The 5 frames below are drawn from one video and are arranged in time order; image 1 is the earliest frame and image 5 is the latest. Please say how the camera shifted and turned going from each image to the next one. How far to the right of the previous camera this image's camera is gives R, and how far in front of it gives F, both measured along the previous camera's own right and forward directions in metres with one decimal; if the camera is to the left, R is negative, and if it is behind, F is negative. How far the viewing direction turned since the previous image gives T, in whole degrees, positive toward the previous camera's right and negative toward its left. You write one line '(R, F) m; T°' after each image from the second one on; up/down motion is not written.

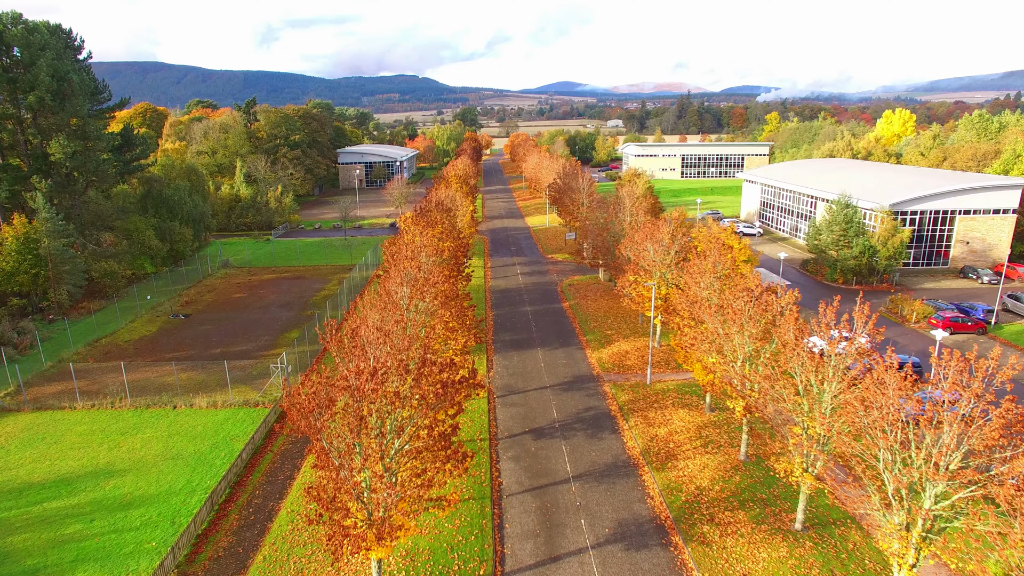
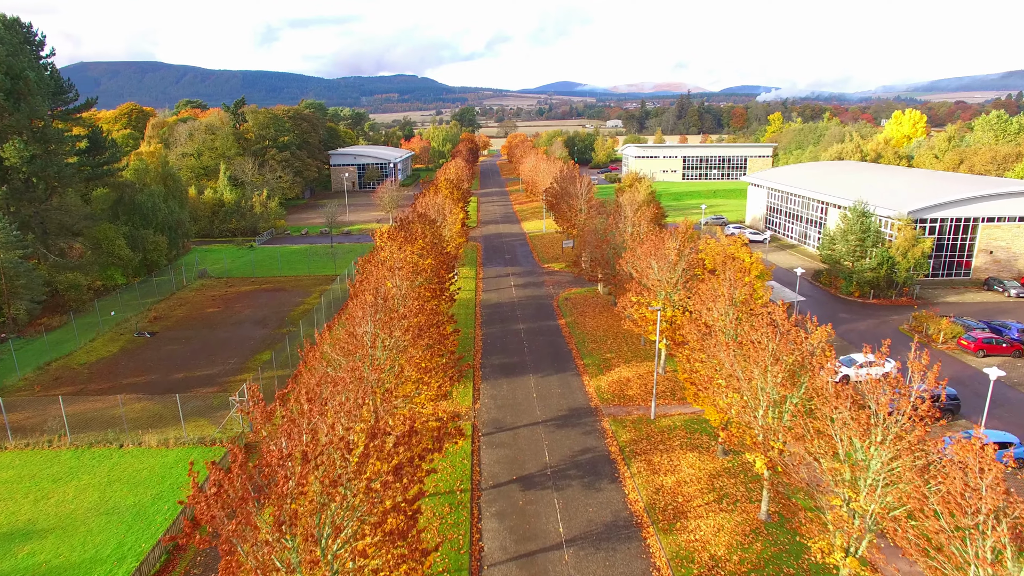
(+0.4, +2.6) m; 0°
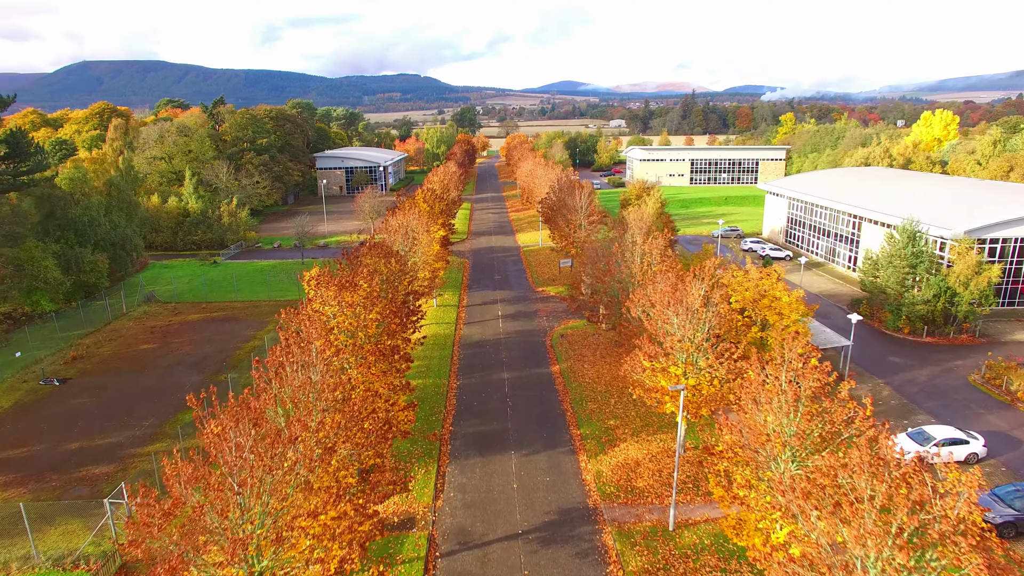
(+0.8, +5.7) m; 0°
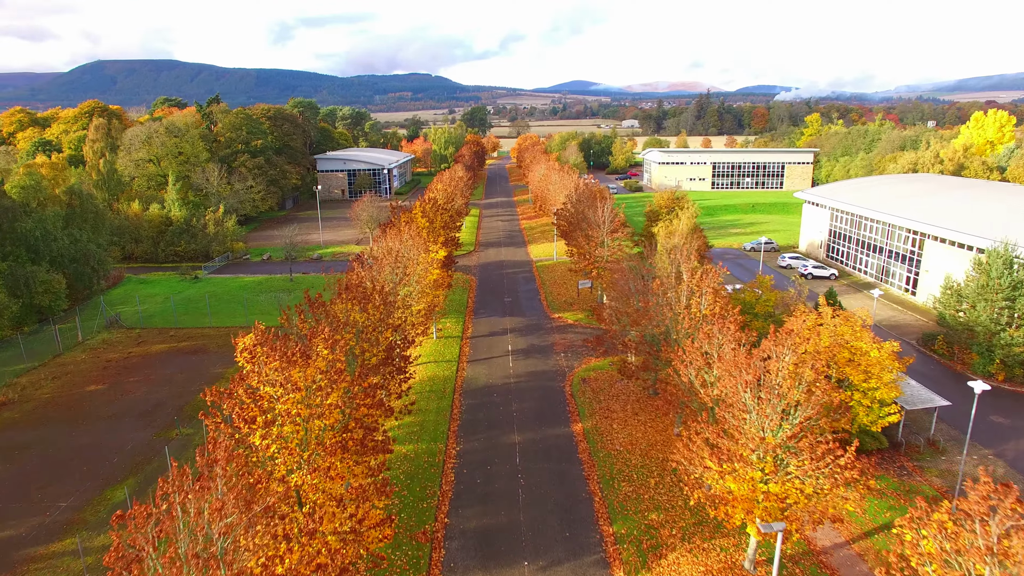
(-0.1, +5.0) m; -1°
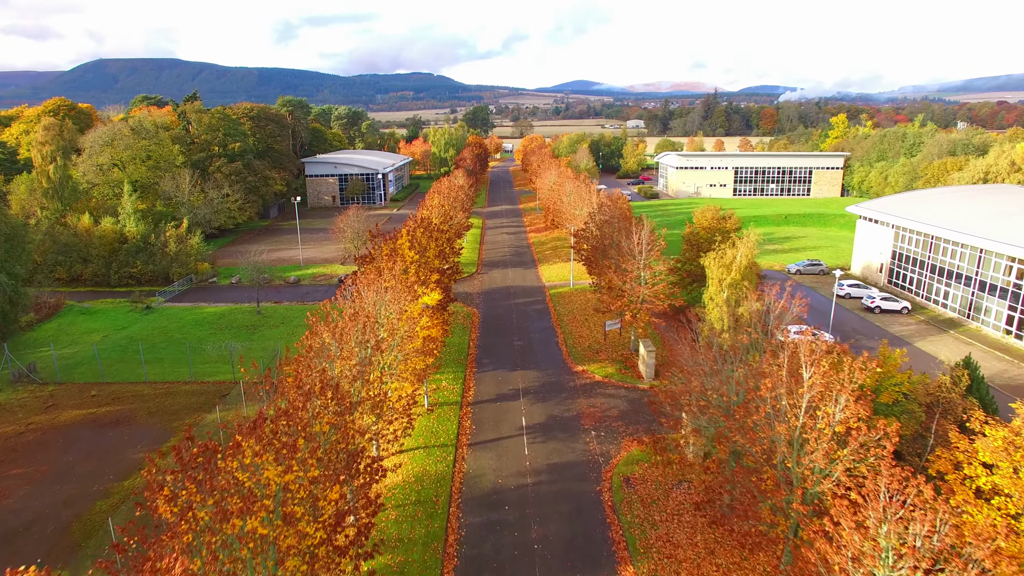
(-0.5, +7.0) m; 0°
